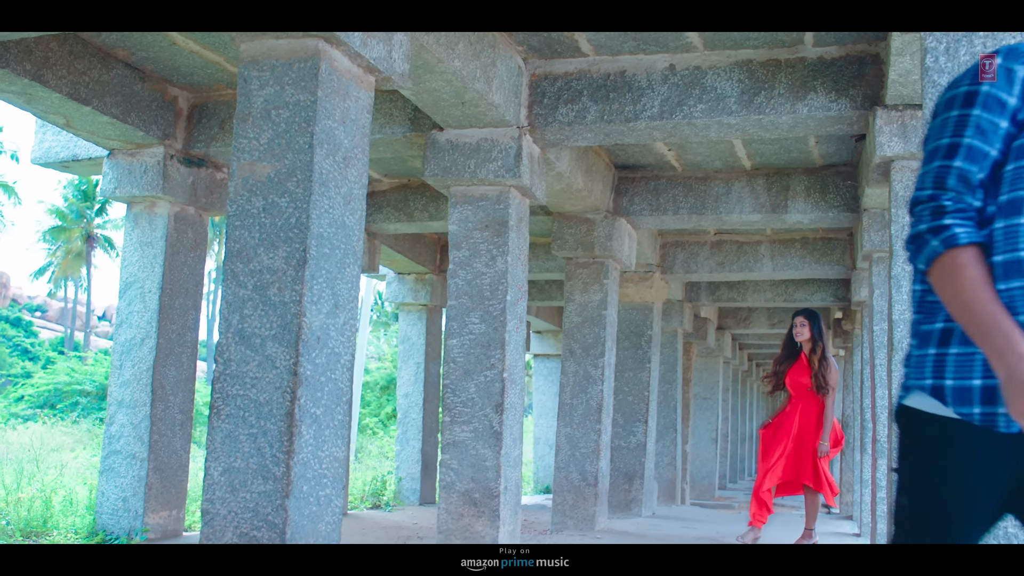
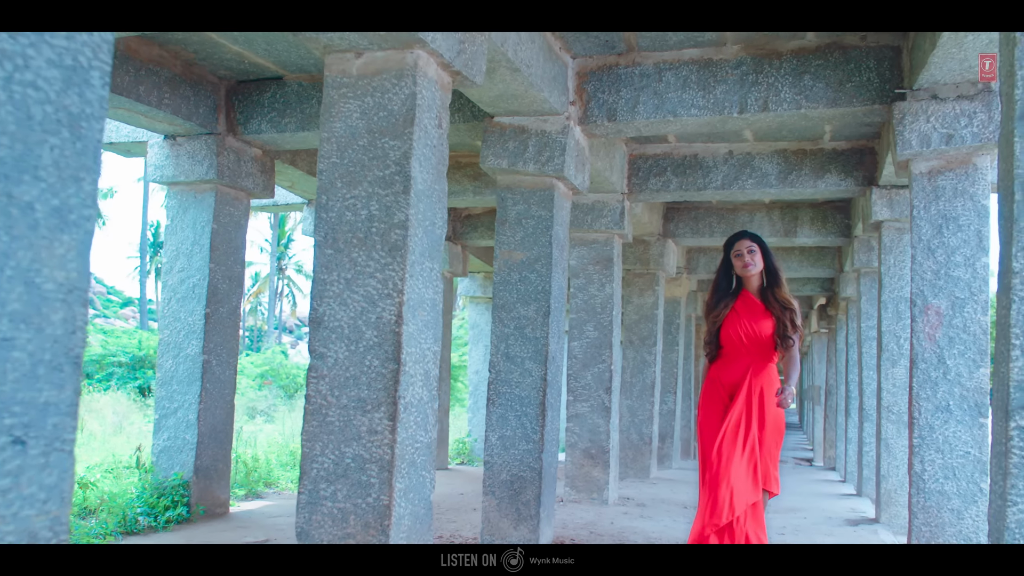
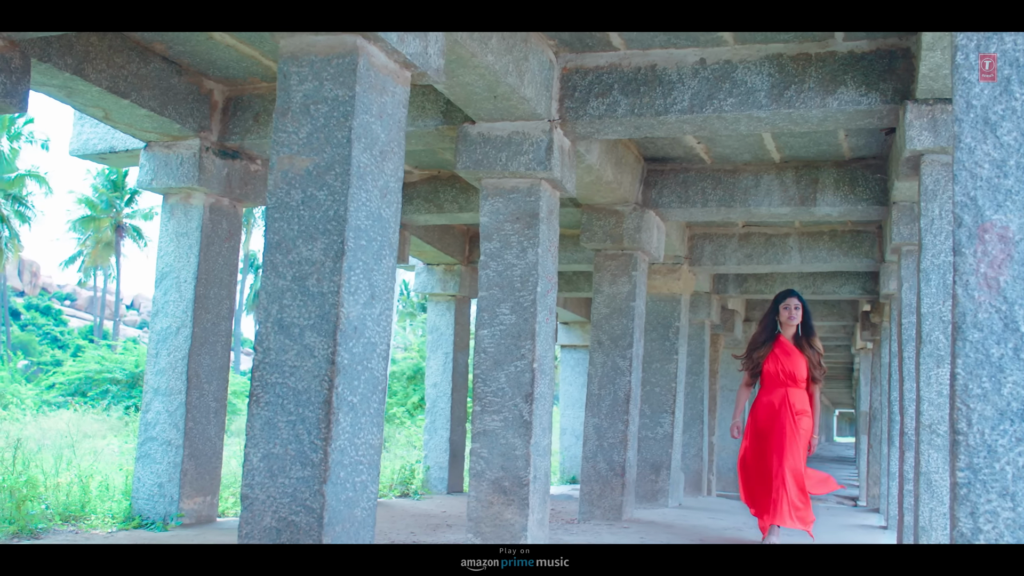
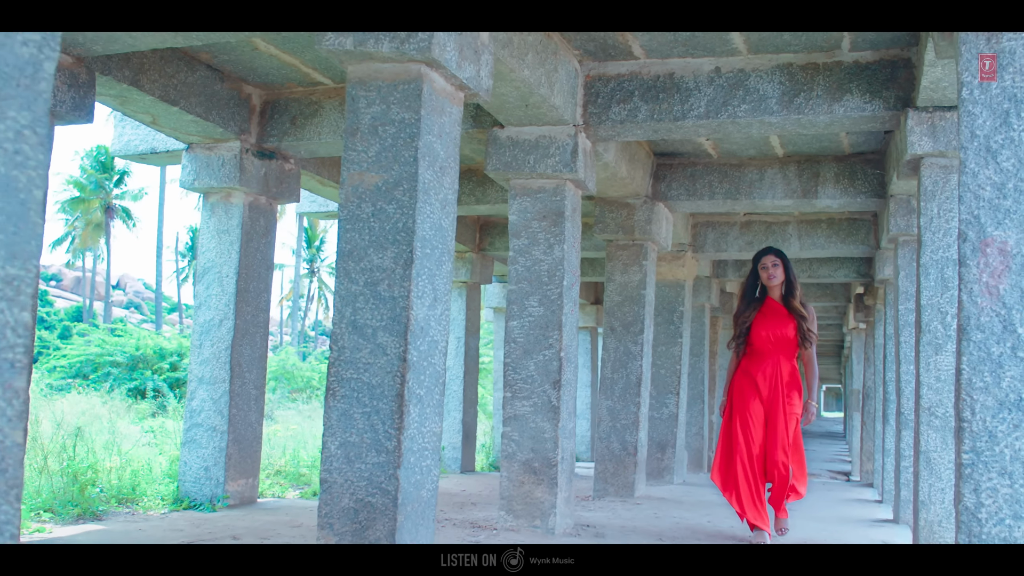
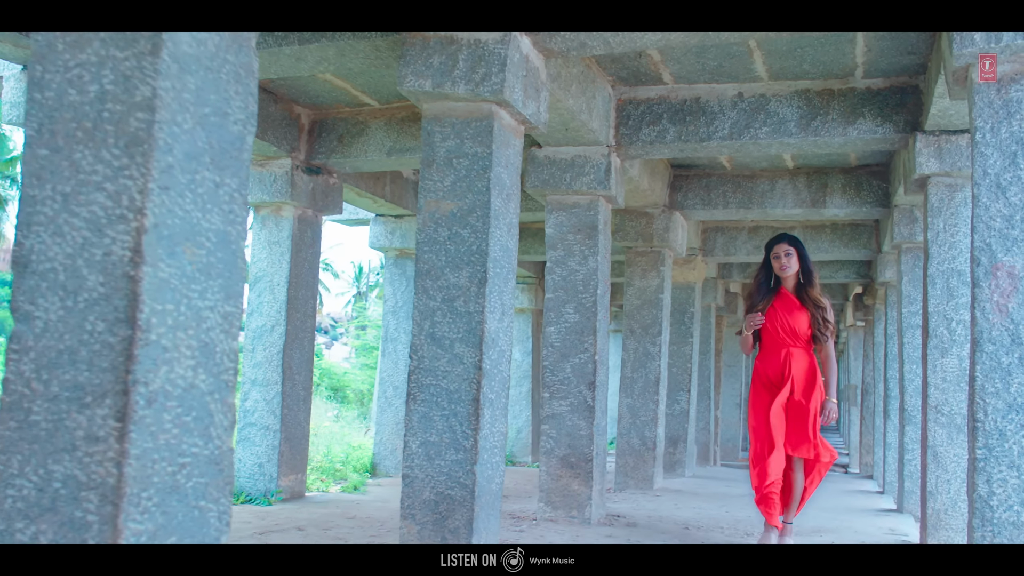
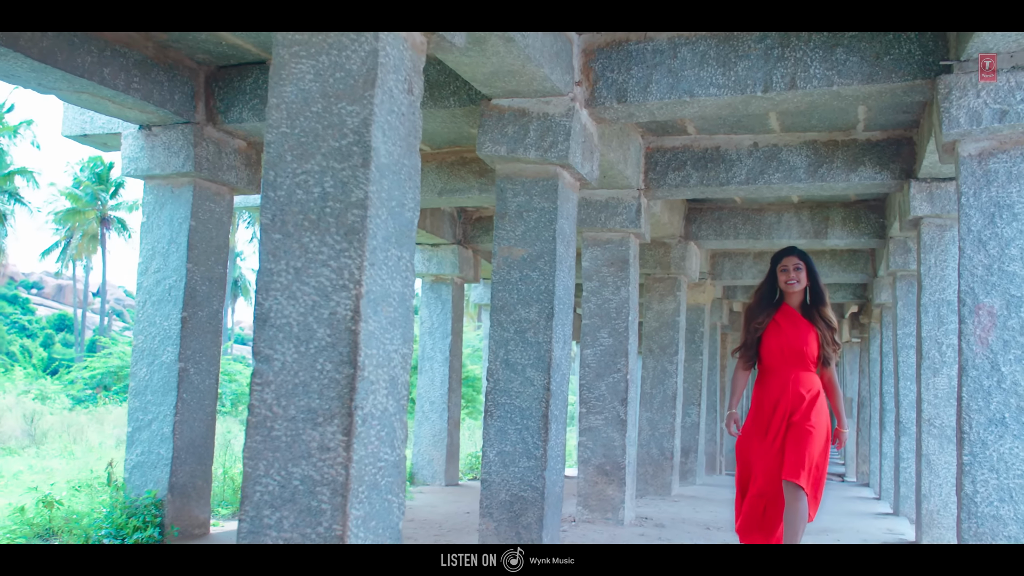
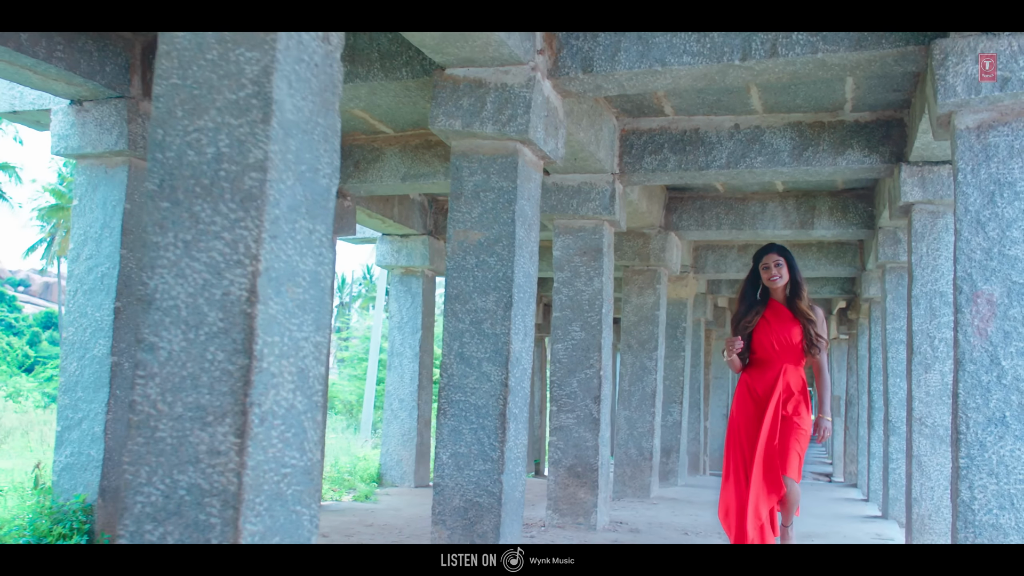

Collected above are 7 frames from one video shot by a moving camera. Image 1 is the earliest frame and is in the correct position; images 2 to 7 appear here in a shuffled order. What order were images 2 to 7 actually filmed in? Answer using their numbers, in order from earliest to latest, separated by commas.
3, 4, 5, 7, 6, 2
